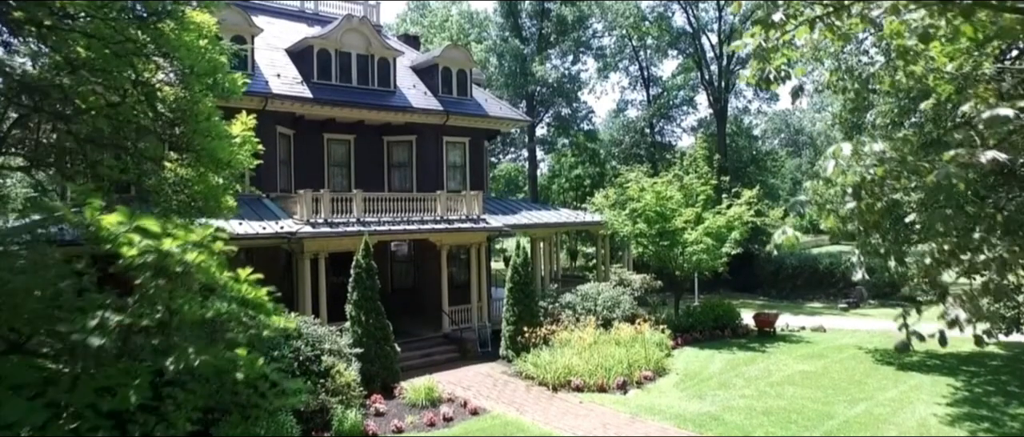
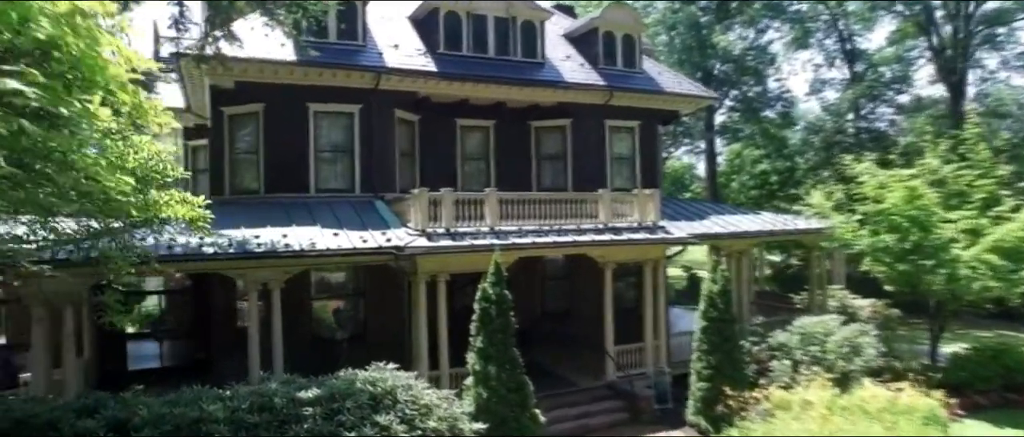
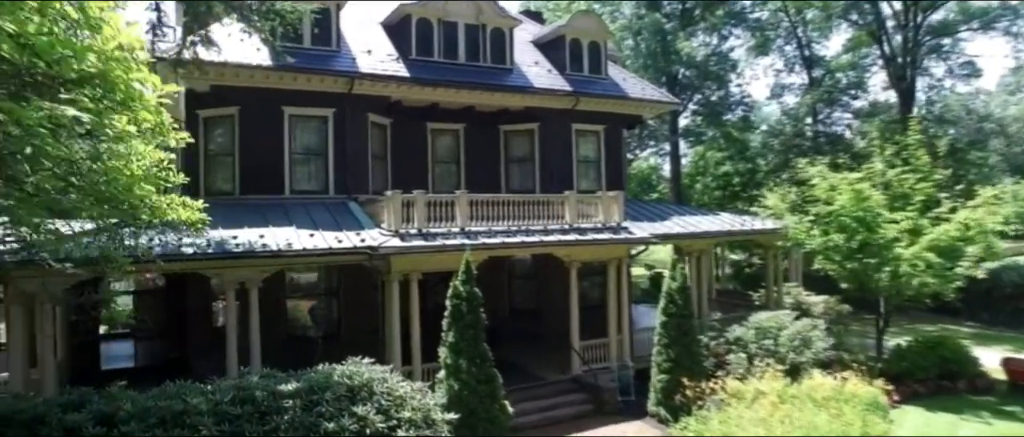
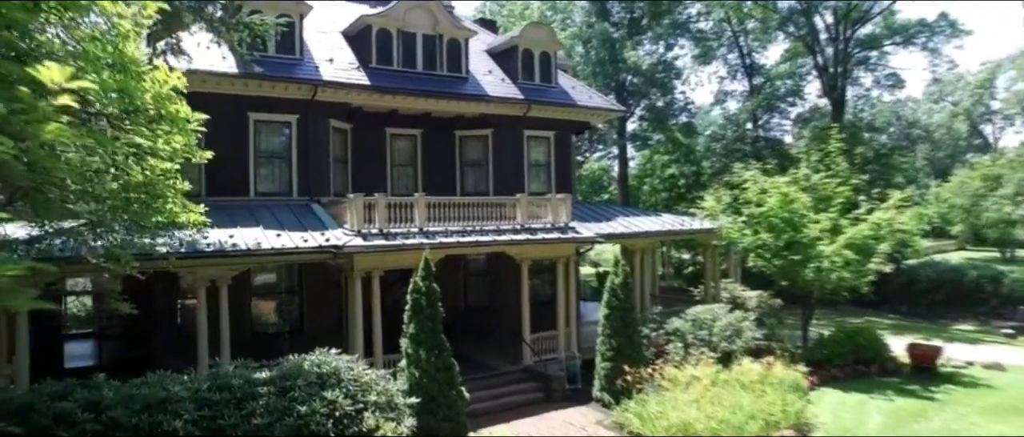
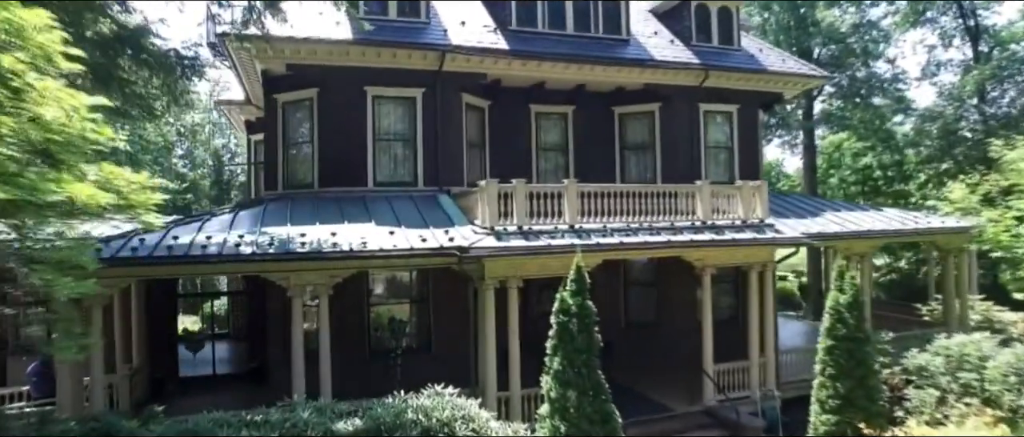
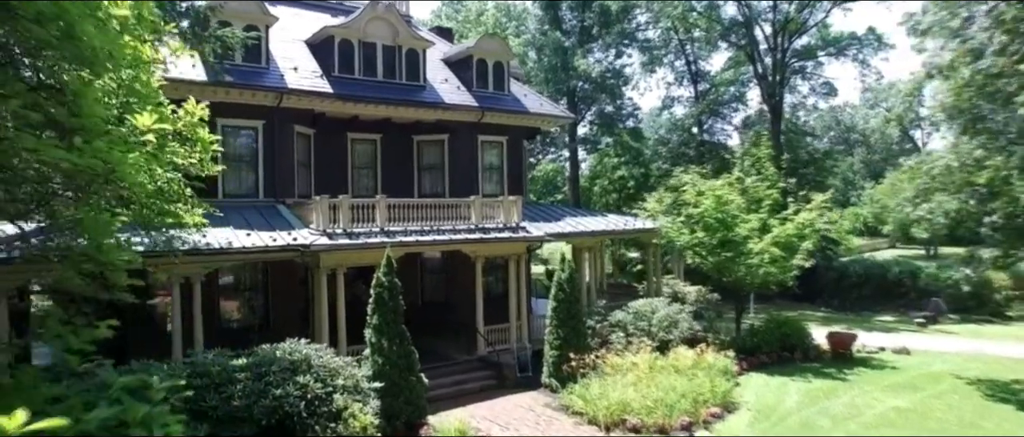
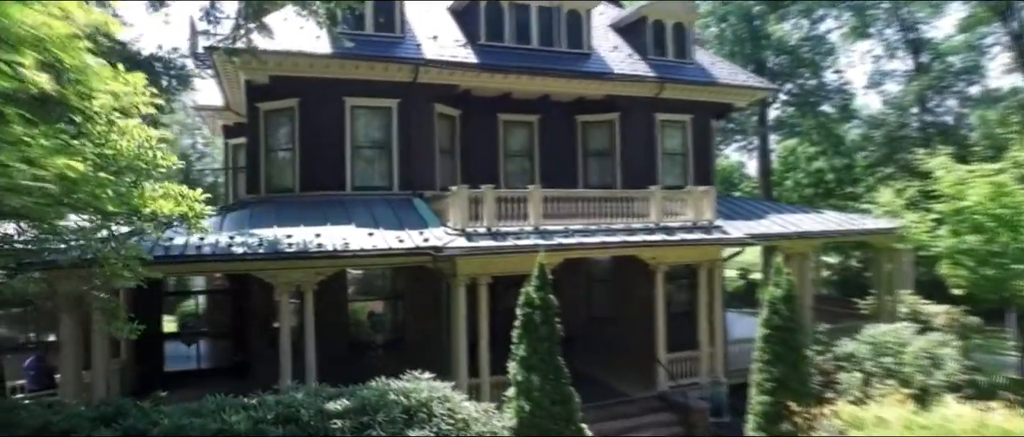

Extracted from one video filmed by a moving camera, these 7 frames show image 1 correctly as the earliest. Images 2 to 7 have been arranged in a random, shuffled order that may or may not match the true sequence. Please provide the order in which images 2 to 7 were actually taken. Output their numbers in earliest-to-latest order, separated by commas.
6, 4, 3, 2, 7, 5
